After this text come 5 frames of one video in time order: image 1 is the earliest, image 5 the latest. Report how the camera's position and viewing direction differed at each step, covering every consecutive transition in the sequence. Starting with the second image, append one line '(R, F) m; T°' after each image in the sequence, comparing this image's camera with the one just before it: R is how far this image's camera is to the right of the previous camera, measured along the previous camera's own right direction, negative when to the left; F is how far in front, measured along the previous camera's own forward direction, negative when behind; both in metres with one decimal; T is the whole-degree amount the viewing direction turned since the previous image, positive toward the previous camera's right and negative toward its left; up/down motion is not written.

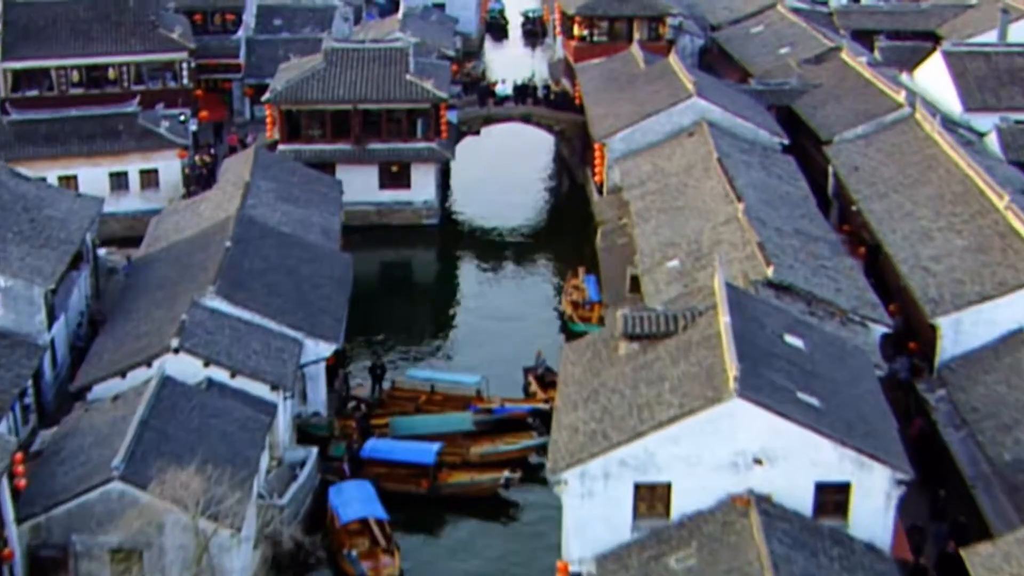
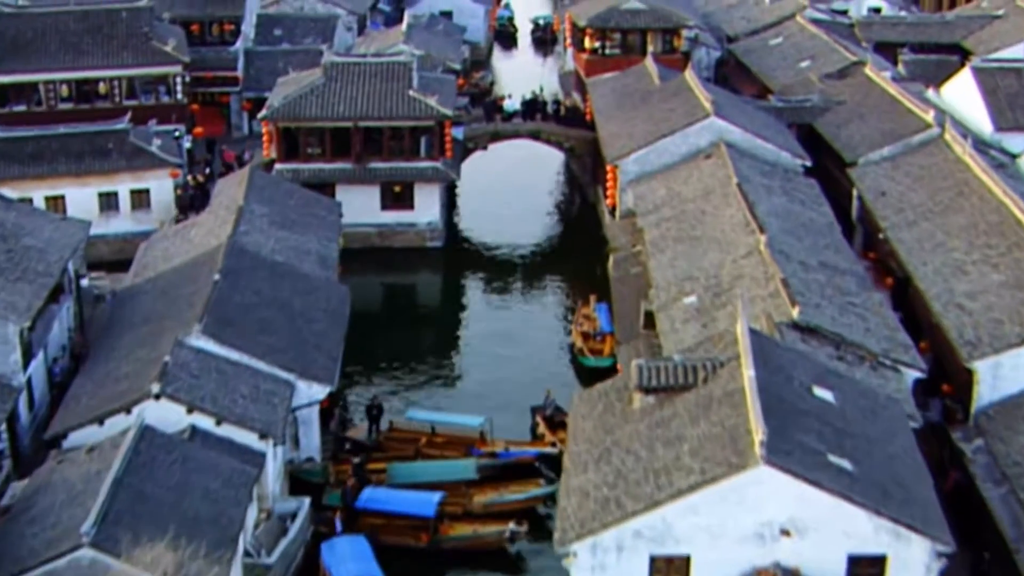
(+0.1, +2.2) m; 0°
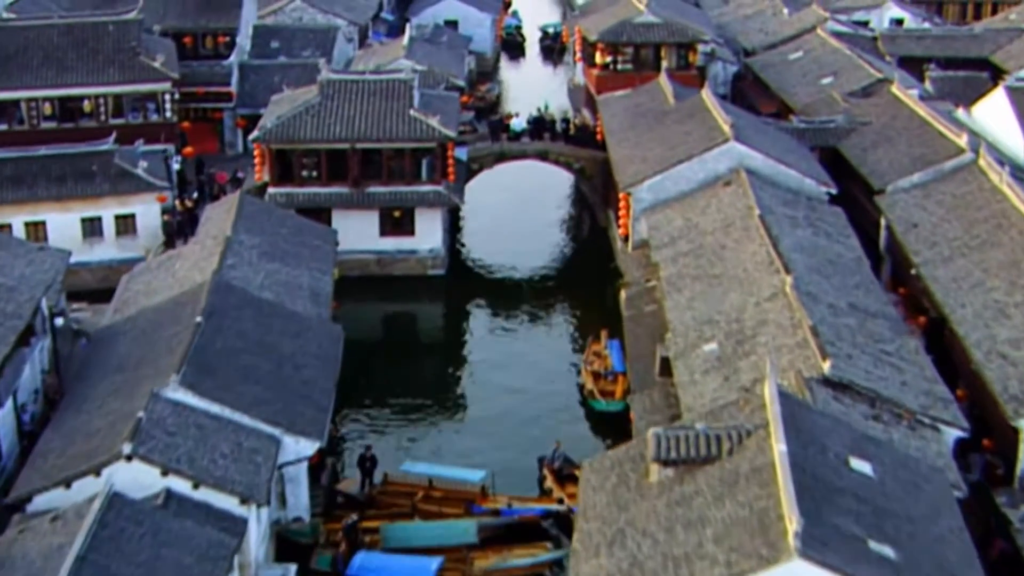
(+0.1, +2.6) m; 0°
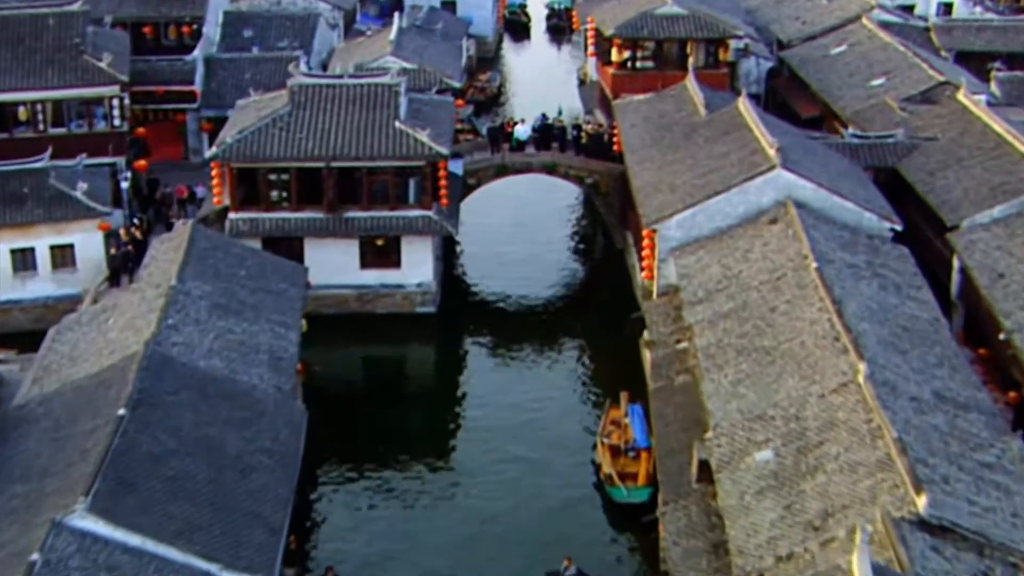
(0.0, +6.4) m; 0°
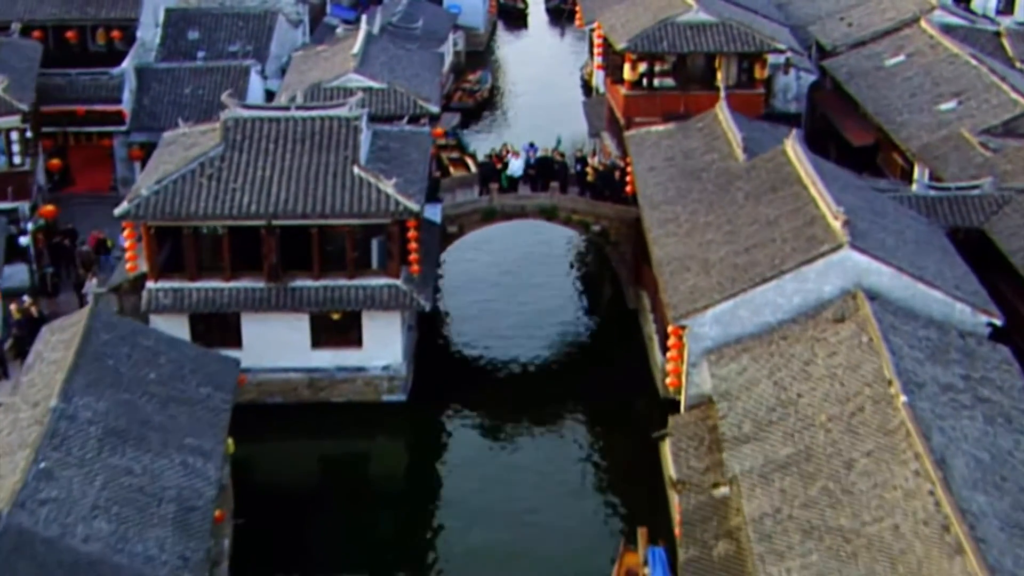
(+0.2, +7.6) m; 0°
